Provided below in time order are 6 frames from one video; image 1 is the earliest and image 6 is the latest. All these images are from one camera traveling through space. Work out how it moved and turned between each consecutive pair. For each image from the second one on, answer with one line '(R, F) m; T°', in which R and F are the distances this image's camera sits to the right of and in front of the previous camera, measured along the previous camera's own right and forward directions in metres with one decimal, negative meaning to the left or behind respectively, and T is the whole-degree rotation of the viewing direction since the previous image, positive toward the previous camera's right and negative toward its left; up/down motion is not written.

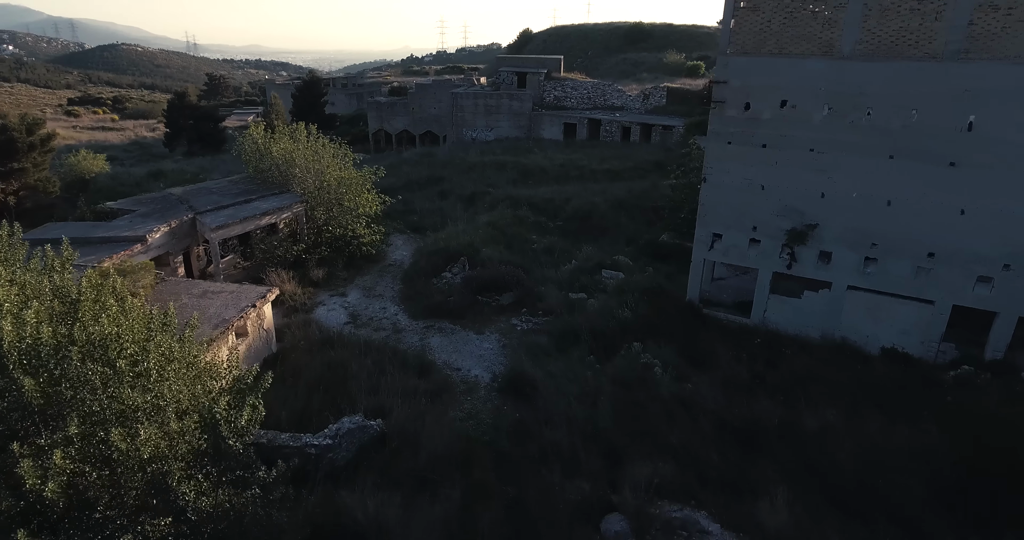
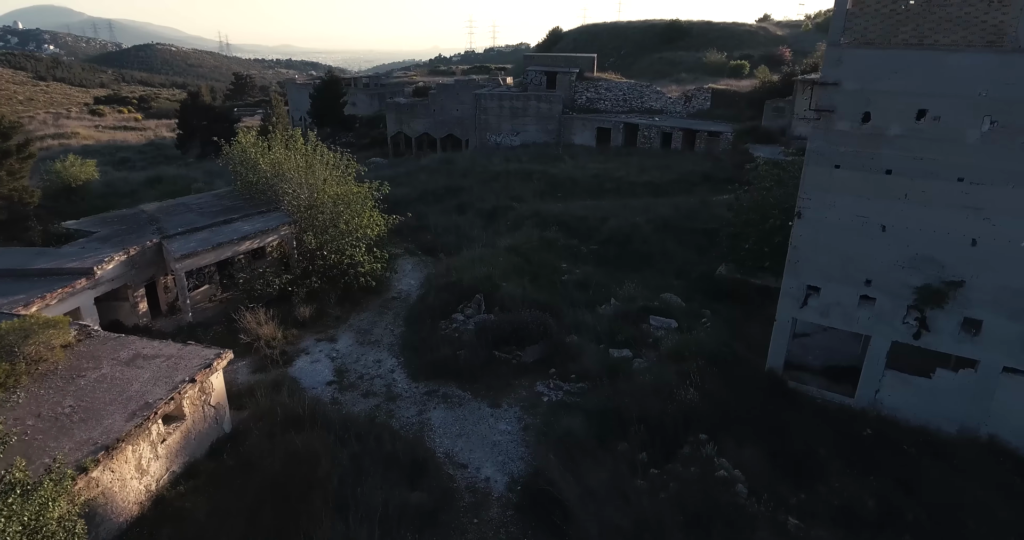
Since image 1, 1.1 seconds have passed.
(0.0, +2.6) m; -2°
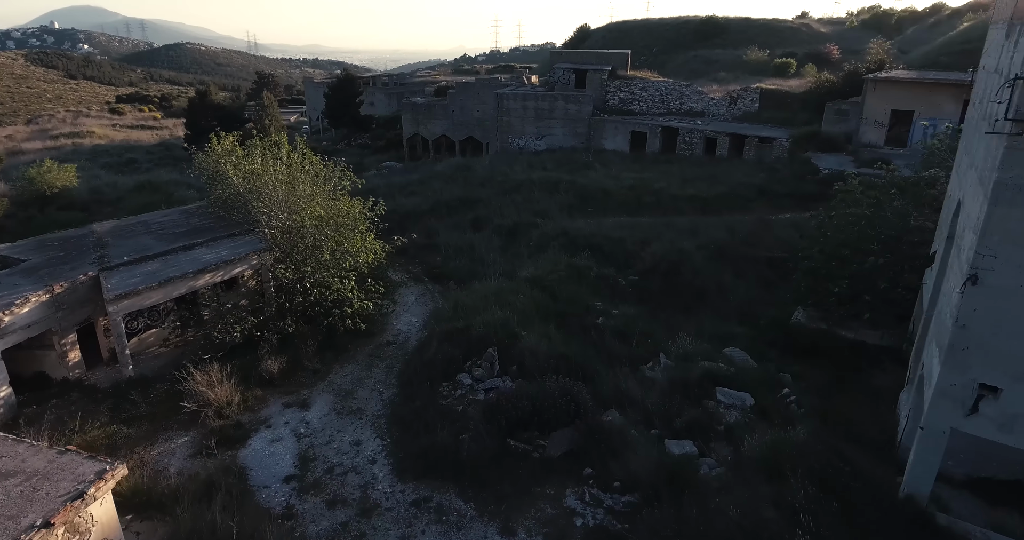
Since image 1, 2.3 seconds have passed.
(0.0, +2.6) m; -2°
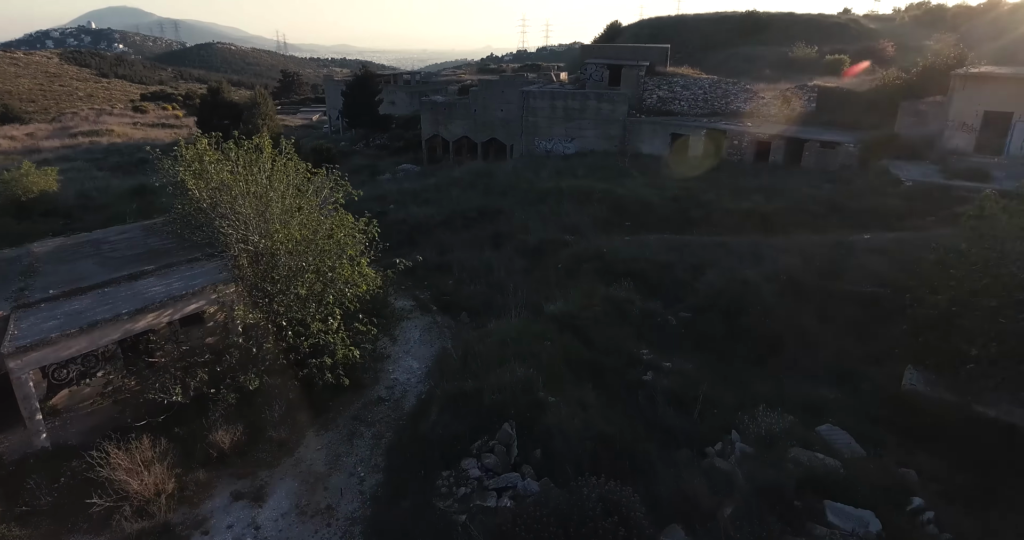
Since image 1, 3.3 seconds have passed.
(0.0, +2.3) m; -2°
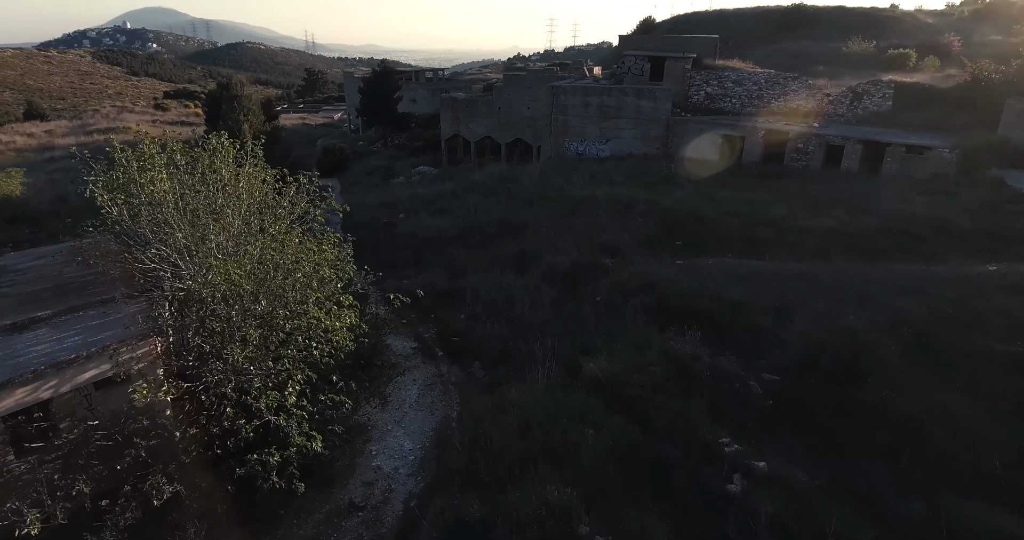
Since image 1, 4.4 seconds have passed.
(-0.1, +2.6) m; -2°
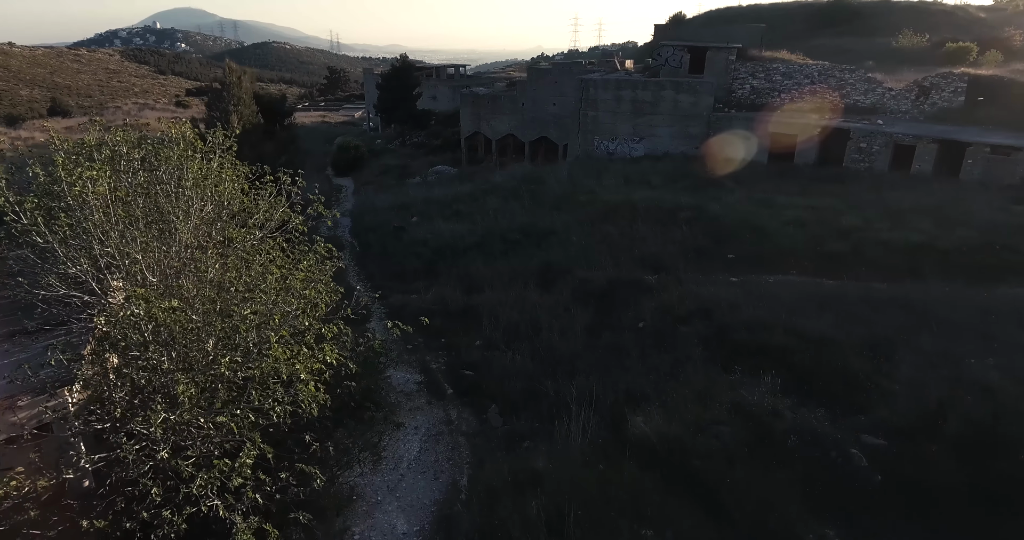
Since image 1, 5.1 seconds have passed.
(-0.1, +1.7) m; -2°
